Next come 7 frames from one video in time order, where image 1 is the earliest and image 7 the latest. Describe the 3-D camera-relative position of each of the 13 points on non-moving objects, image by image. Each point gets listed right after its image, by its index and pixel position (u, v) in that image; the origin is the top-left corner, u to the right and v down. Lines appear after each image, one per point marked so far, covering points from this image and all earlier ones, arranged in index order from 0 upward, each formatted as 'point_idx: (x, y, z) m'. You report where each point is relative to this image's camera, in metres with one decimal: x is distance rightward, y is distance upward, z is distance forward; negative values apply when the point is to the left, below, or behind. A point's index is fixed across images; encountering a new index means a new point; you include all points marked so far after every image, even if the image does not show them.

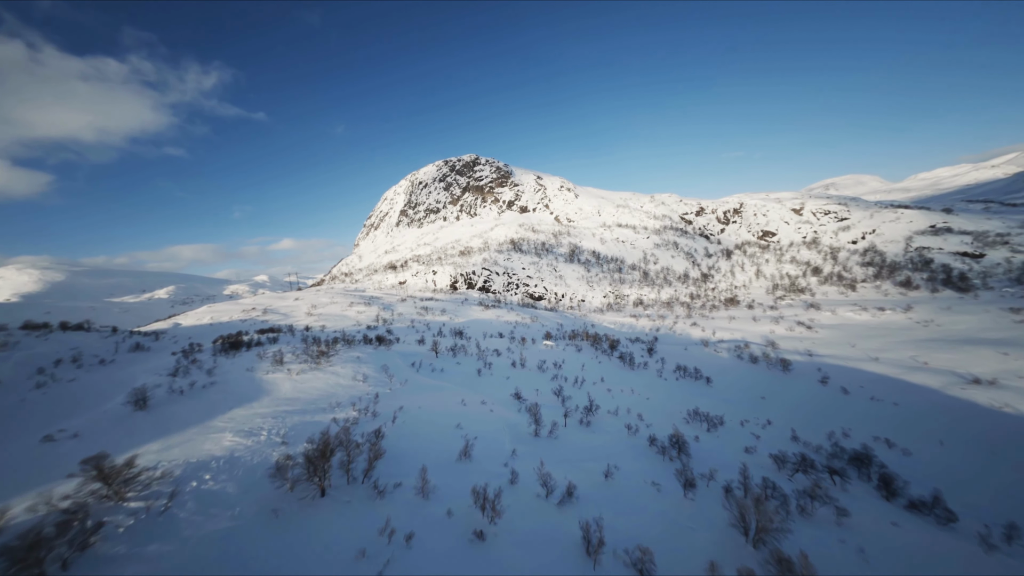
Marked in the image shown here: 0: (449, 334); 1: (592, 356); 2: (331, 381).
0: (-4.0, -2.9, +18.6) m
1: (+4.2, -3.6, +15.2) m
2: (-5.1, -2.7, +8.3) m
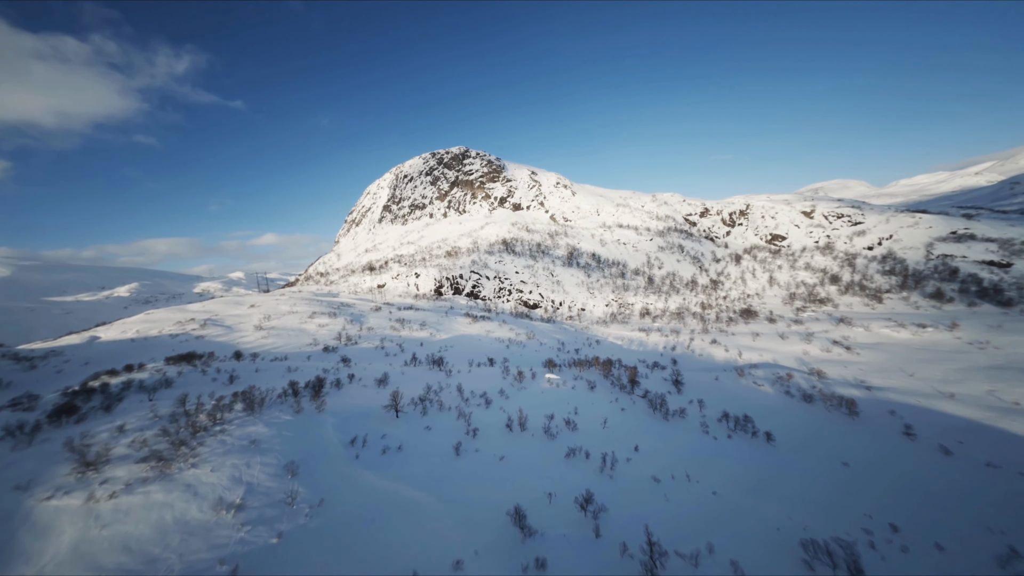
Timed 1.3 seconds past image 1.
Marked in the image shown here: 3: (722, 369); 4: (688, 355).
0: (-4.4, -3.6, +14.6) m
1: (+3.9, -4.4, +11.6) m
2: (-5.1, -3.4, +4.4) m
3: (+12.2, -4.8, +17.2) m
4: (+11.9, -4.6, +19.8) m
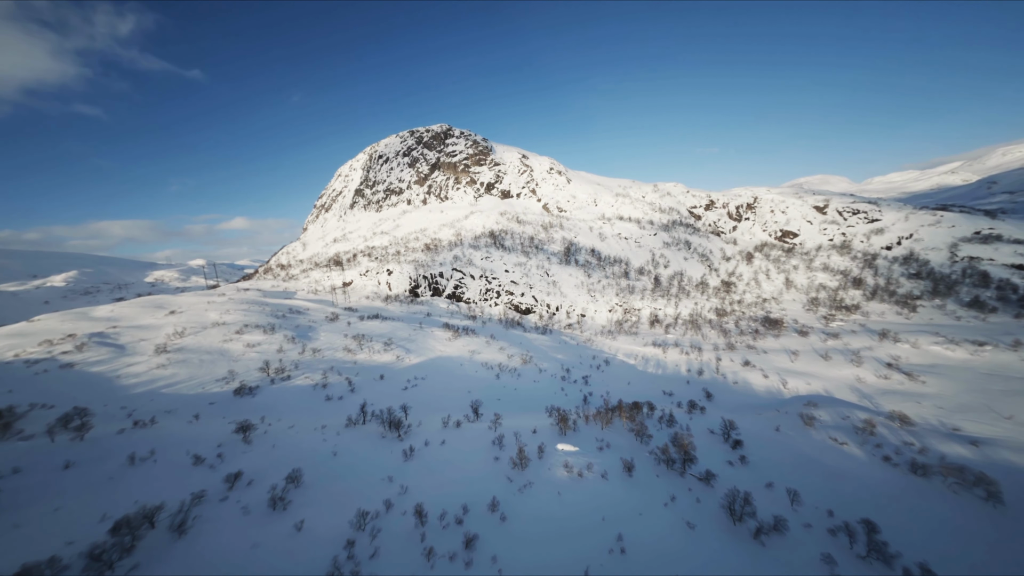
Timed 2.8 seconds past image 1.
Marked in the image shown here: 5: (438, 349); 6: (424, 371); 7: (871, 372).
0: (-4.6, -4.3, +10.0) m
1: (+3.9, -5.3, +7.4) m
2: (-4.8, -4.5, -0.3) m
3: (+11.8, -5.5, +13.4) m
4: (+11.4, -5.3, +16.0) m
5: (-4.3, -3.5, +17.1) m
6: (-4.4, -4.1, +14.8) m
7: (+20.1, -4.7, +16.5) m
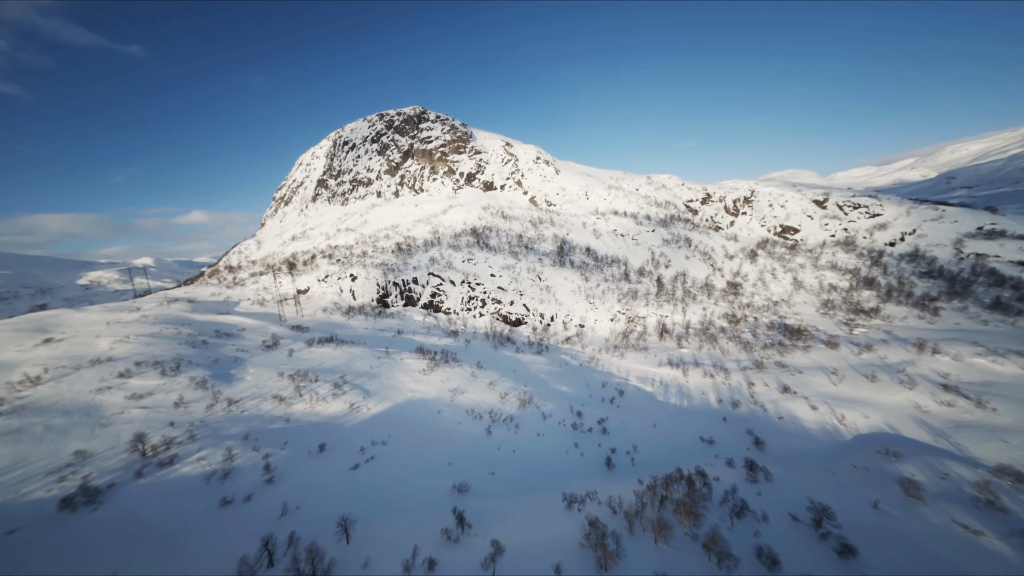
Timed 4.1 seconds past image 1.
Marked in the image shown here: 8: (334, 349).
0: (-4.4, -5.3, +6.0) m
1: (+4.2, -6.2, +3.9) m
2: (-4.0, -5.7, -4.3) m
3: (+11.8, -6.2, +10.4) m
4: (+11.2, -5.9, +12.9) m
5: (-4.6, -4.4, +13.1) m
6: (-4.6, -5.0, +10.7) m
7: (+19.8, -5.2, +14.0) m
8: (-9.5, -3.3, +15.8) m
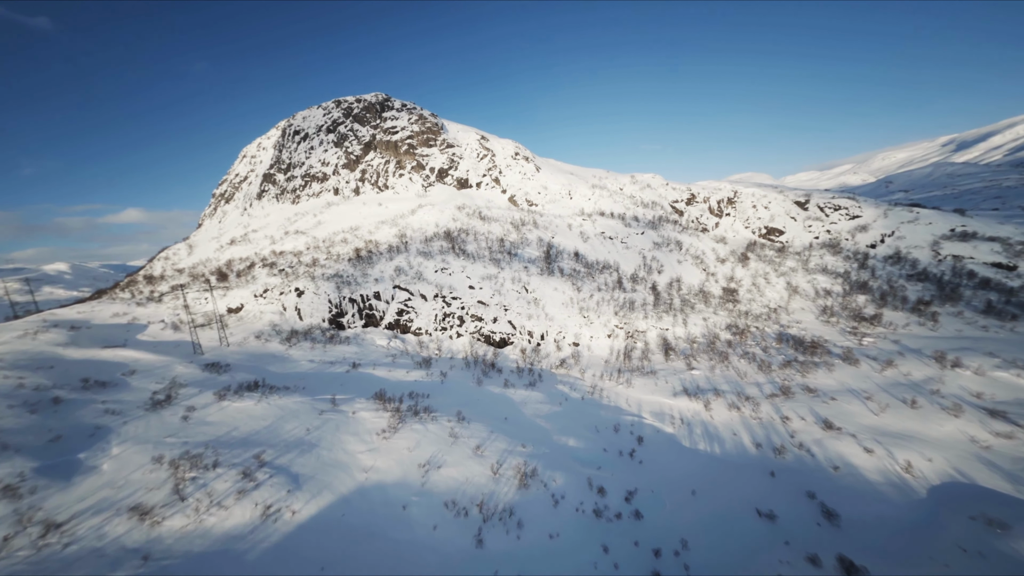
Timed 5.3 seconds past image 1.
0: (-3.9, -6.4, +2.1) m
1: (+4.8, -7.1, +0.8) m
2: (-2.6, -6.8, -8.1) m
3: (+11.8, -6.9, +8.0) m
4: (+11.0, -6.7, +10.5) m
5: (-4.8, -5.4, +9.2) m
6: (-4.5, -6.0, +6.9) m
7: (+19.5, -5.8, +12.2) m
8: (-9.9, -4.4, +11.5) m
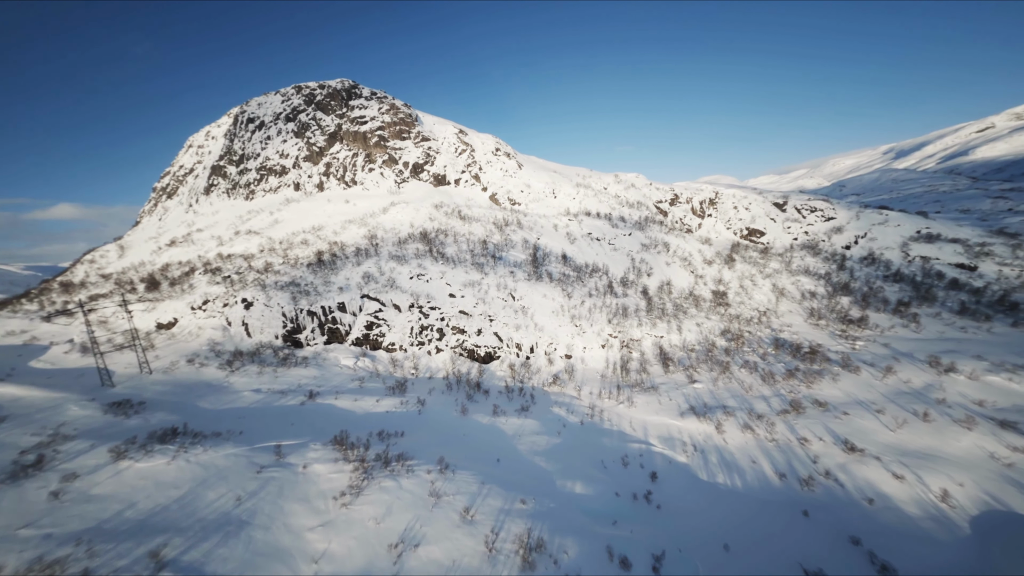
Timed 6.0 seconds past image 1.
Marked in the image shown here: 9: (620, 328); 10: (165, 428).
0: (-3.4, -7.0, -0.1) m
1: (+5.4, -7.6, -0.8) m
2: (-1.4, -7.3, -10.2) m
3: (+11.9, -7.3, +6.8) m
4: (+10.9, -7.0, +9.3) m
5: (-4.8, -6.0, +6.8) m
6: (-4.3, -6.6, +4.5) m
7: (+19.2, -6.1, +11.7) m
8: (-10.1, -5.0, +8.7) m
9: (+7.2, -2.7, +19.8) m
10: (-11.9, -4.8, +10.1) m
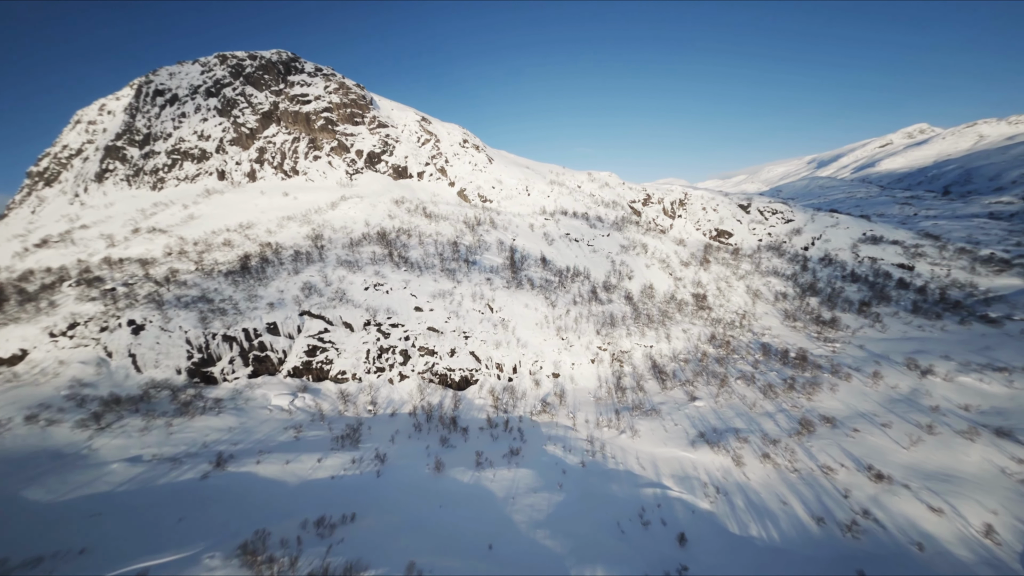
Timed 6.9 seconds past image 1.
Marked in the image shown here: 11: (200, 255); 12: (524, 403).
0: (-2.3, -7.6, -3.0) m
1: (+6.6, -8.1, -2.7) m
2: (+1.0, -8.0, -12.8) m
3: (+12.1, -7.7, +5.7) m
4: (+10.8, -7.4, +8.0) m
5: (-4.5, -6.7, +3.7) m
6: (-3.7, -7.3, +1.5) m
7: (+18.8, -6.4, +11.3) m
8: (-10.0, -5.8, +5.0) m
9: (+5.9, -3.2, +18.0) m
10: (-11.9, -5.5, +6.1) m
11: (-19.9, +2.1, +18.7) m
12: (+0.6, -5.5, +14.0) m
